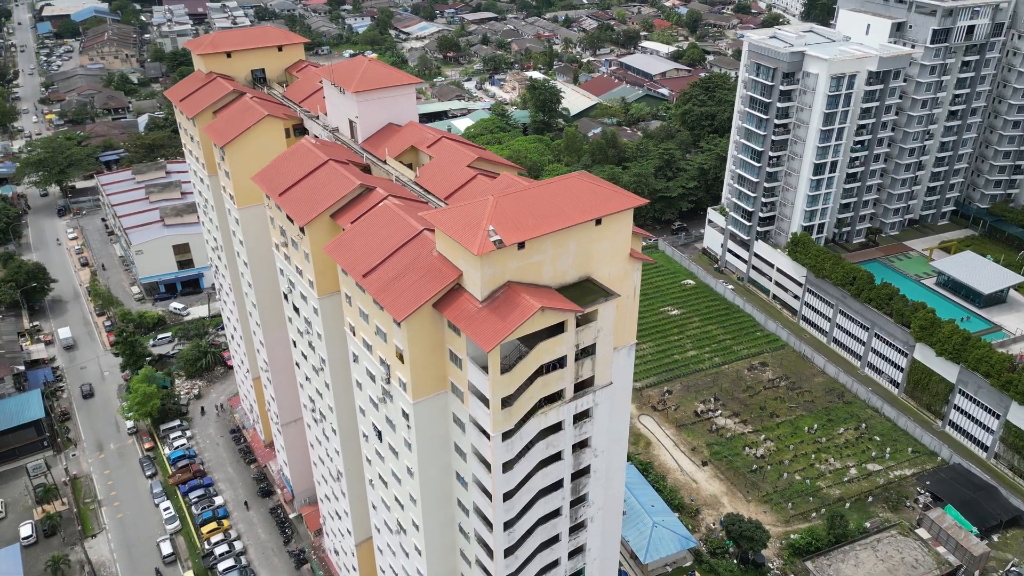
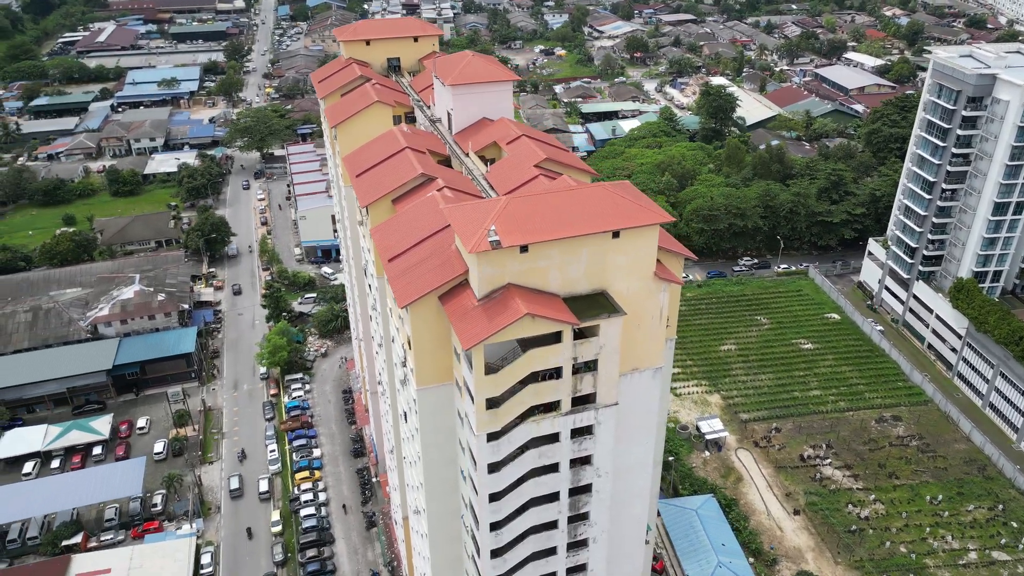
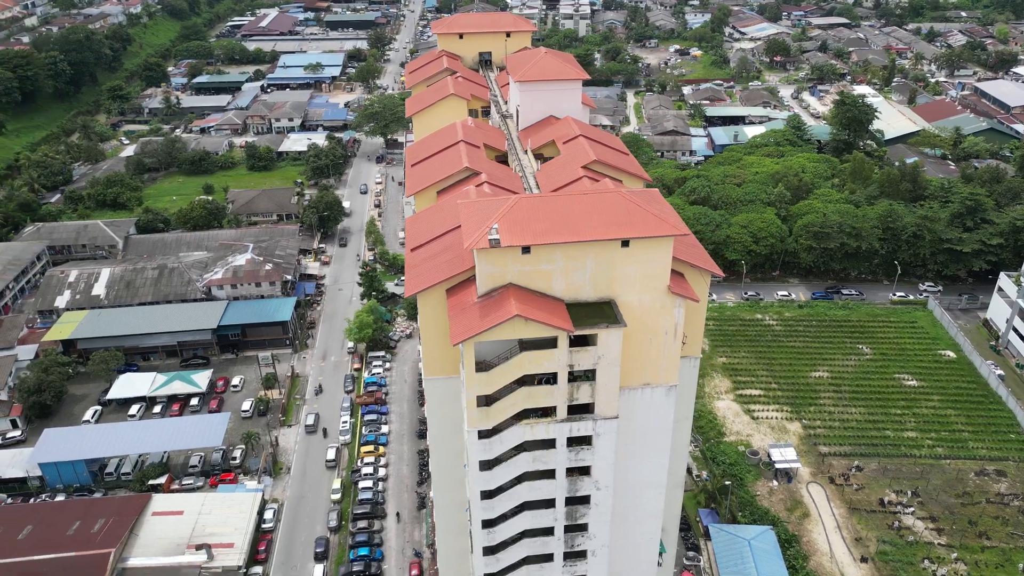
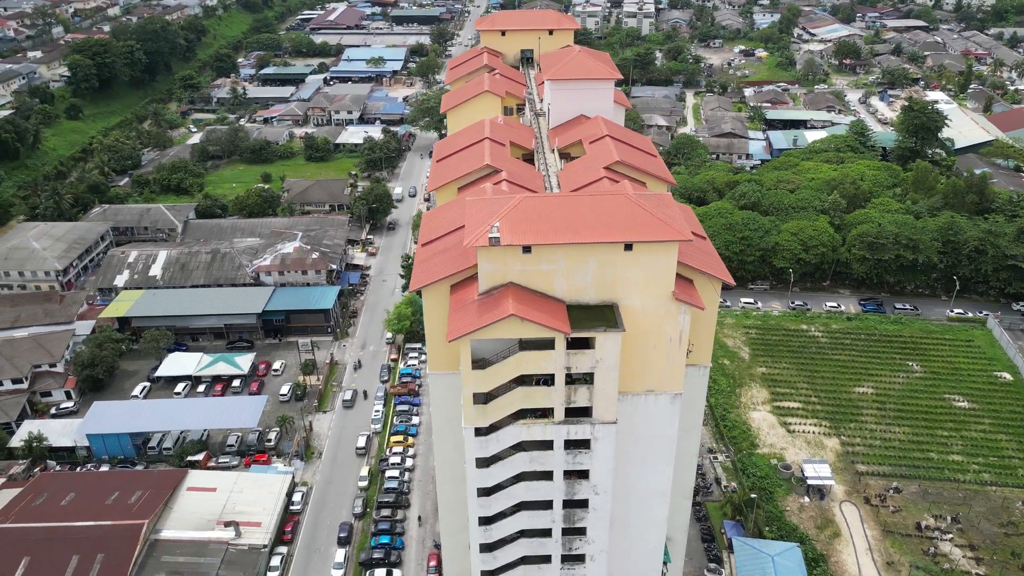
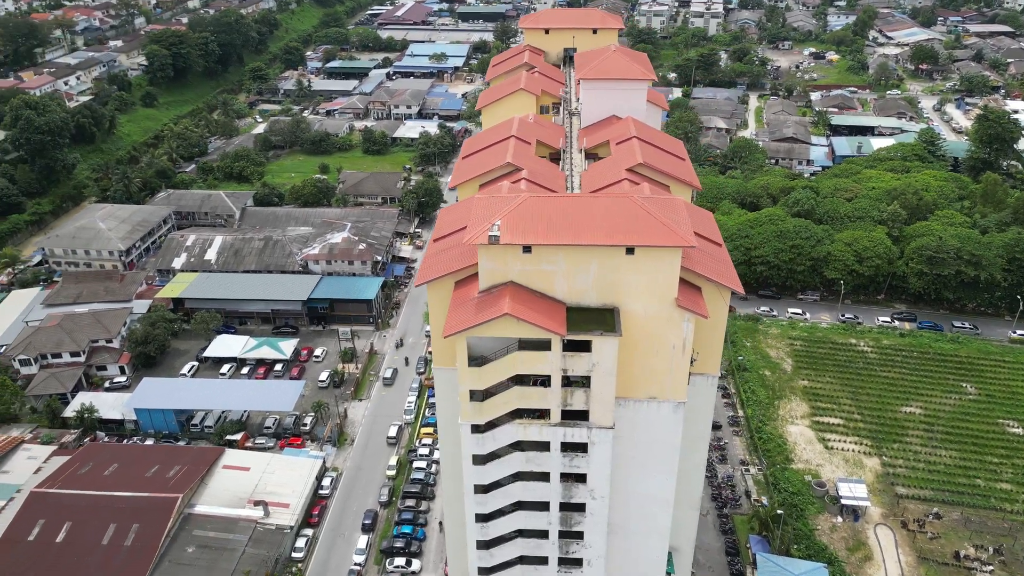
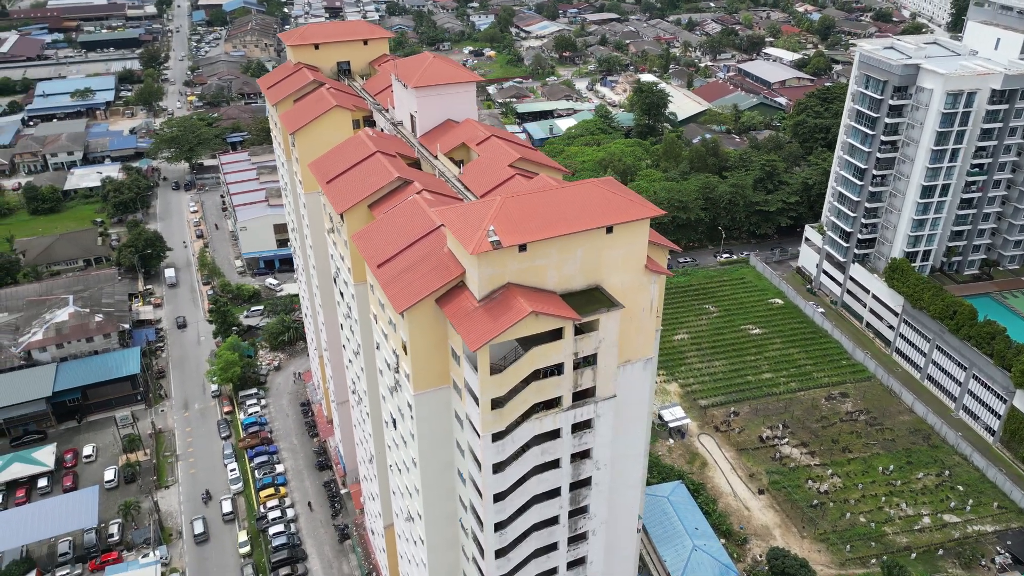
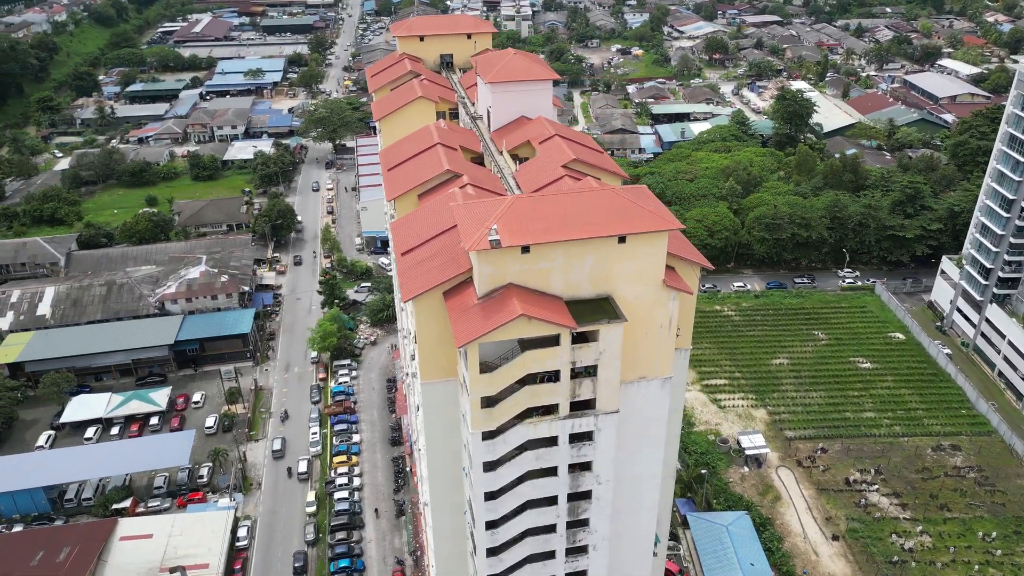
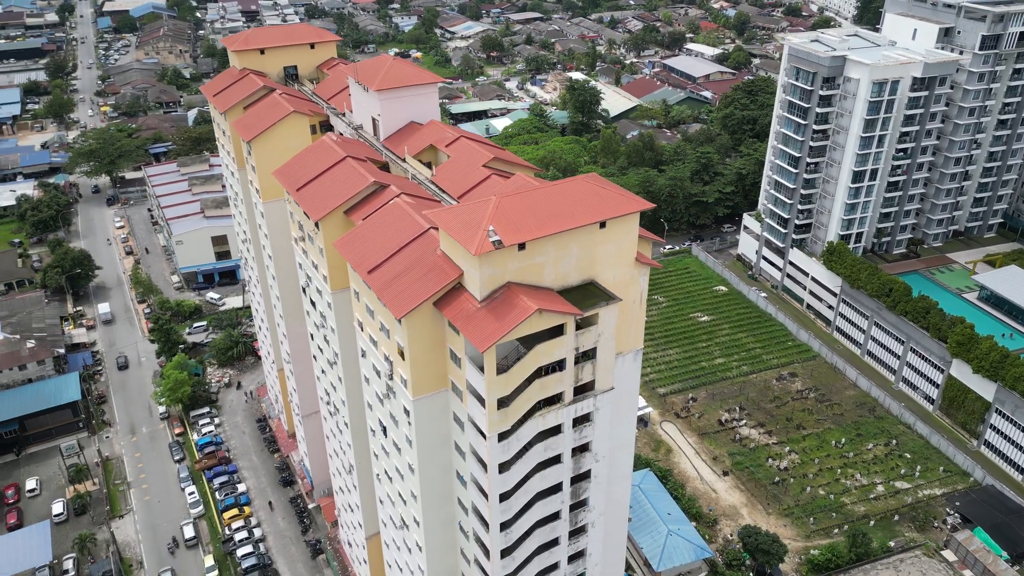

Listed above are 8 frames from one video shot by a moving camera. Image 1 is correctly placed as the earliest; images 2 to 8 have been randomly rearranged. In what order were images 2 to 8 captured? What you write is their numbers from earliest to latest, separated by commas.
8, 6, 2, 7, 3, 4, 5
